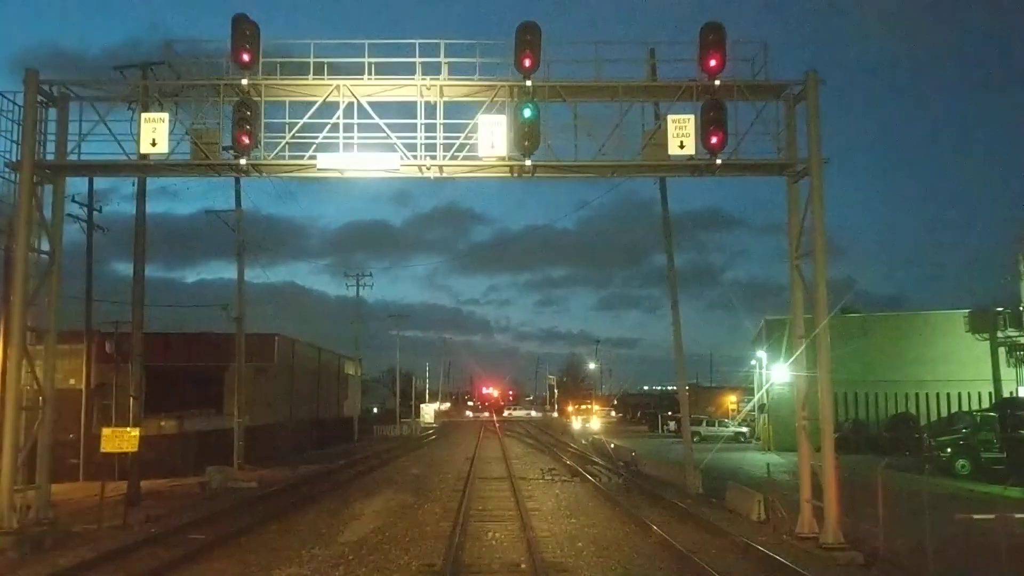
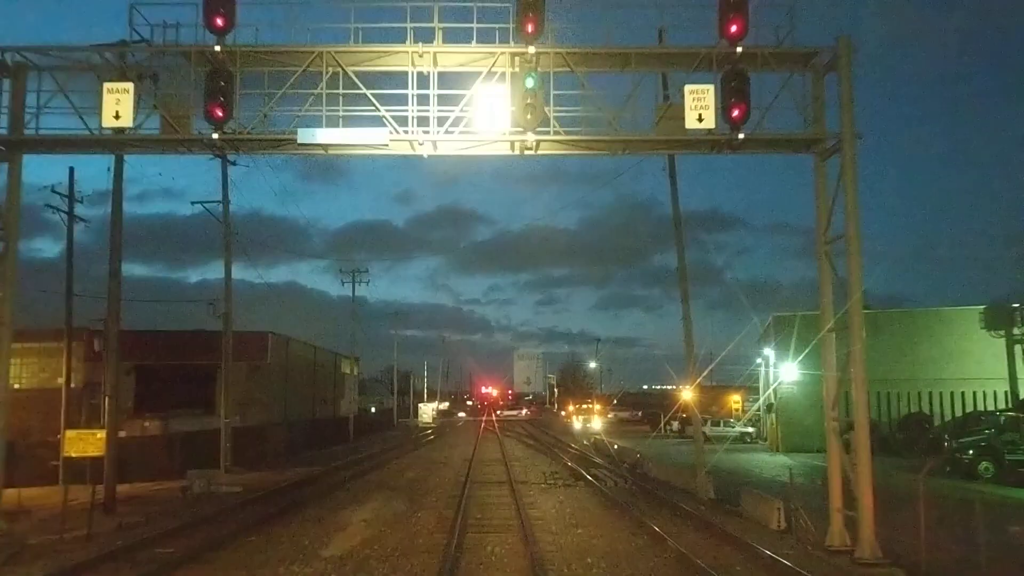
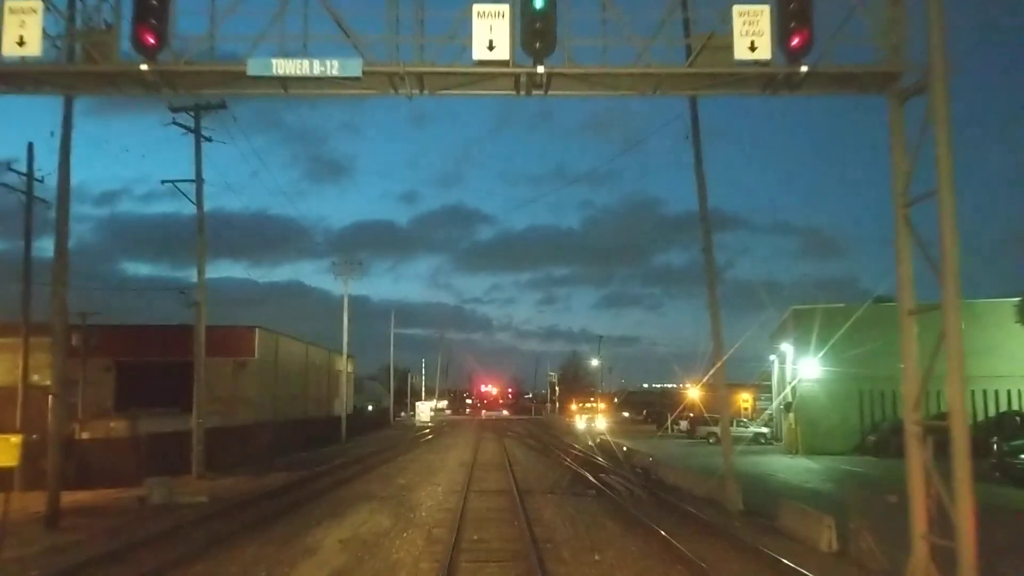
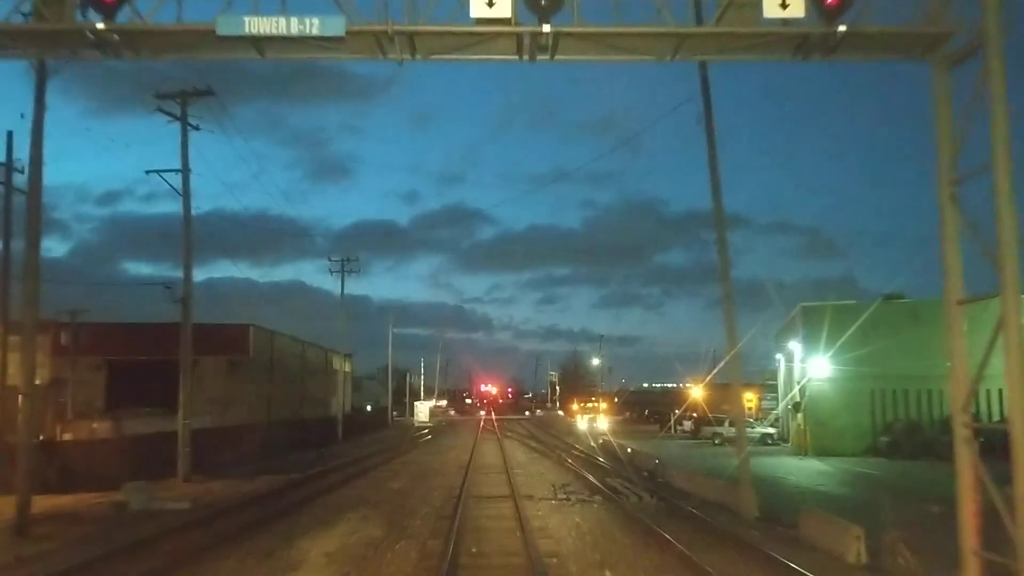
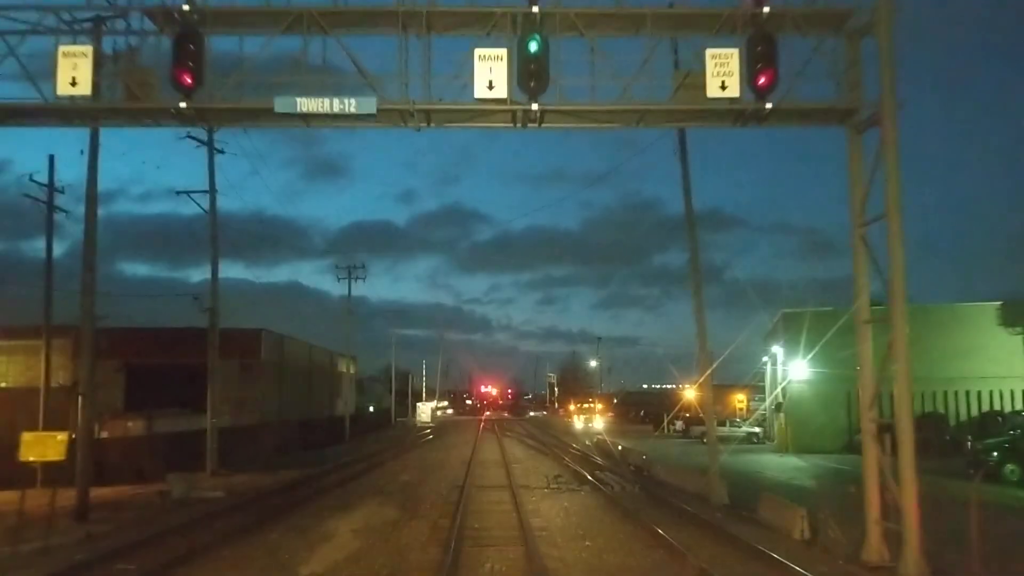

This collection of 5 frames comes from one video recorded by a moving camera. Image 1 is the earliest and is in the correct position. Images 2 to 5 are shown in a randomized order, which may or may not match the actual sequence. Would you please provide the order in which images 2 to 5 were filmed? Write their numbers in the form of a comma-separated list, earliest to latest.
2, 5, 3, 4
